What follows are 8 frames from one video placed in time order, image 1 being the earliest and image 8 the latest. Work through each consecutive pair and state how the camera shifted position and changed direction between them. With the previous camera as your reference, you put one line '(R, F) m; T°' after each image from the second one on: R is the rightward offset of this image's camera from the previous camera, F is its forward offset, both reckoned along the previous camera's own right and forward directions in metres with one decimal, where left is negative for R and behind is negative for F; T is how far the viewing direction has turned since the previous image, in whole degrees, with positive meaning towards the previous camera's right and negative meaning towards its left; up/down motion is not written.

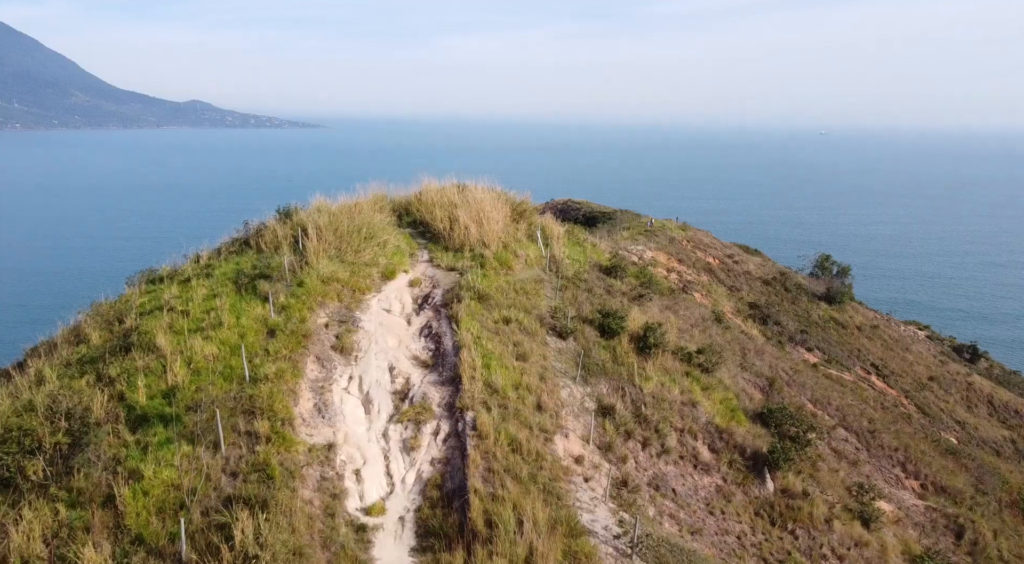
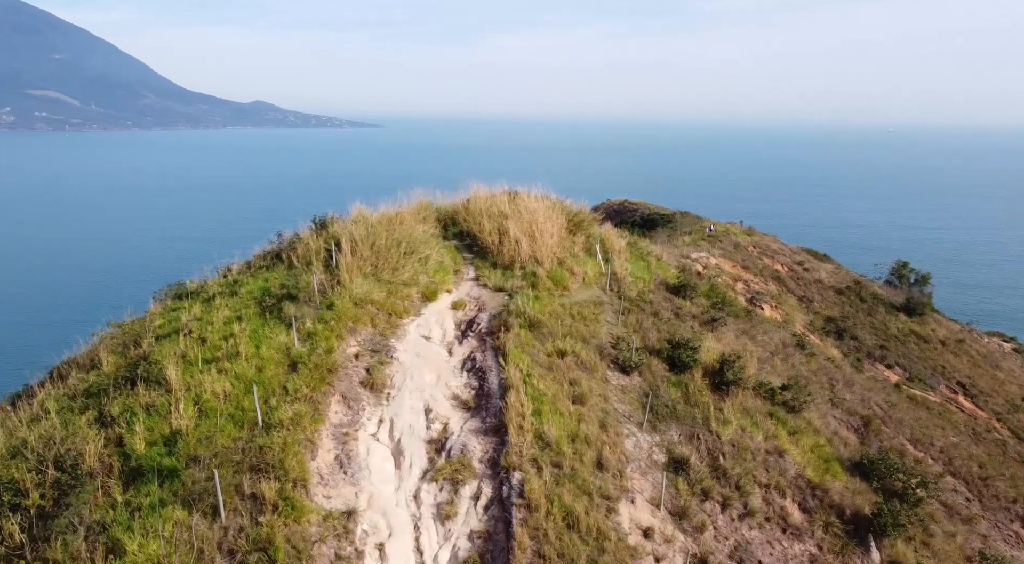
(0.0, +1.6) m; -4°
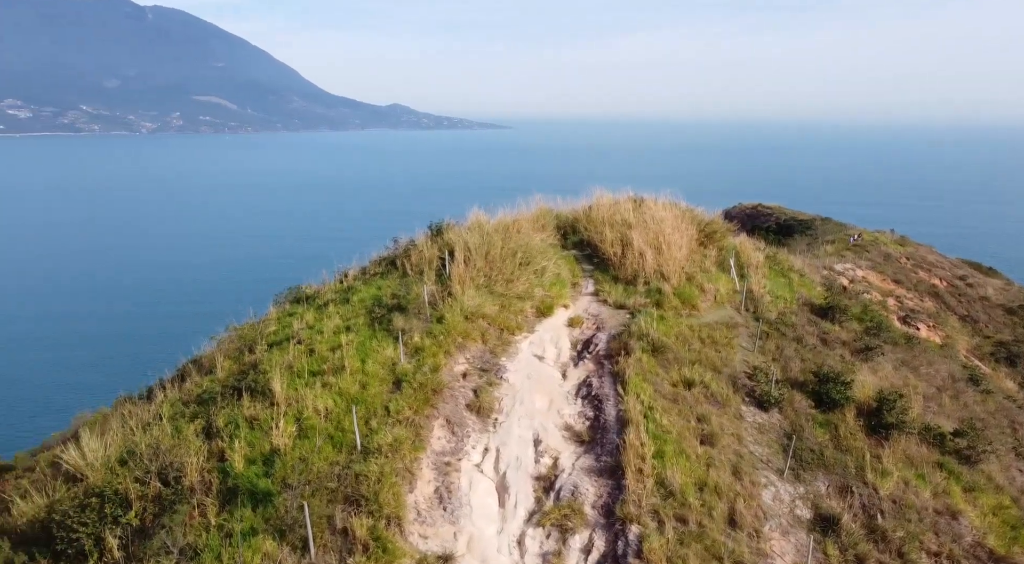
(0.0, +1.0) m; -9°
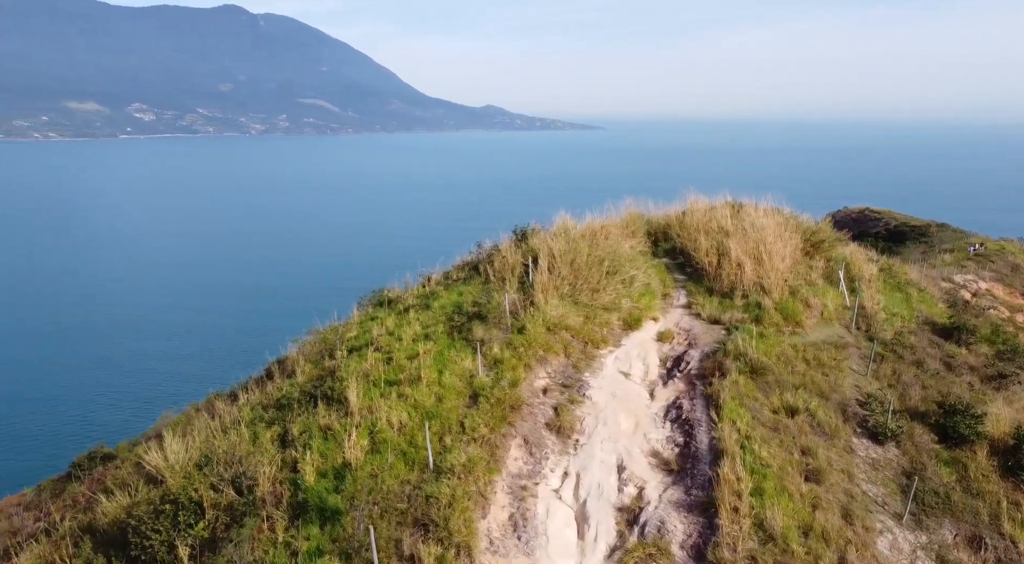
(+0.1, +0.6) m; -6°
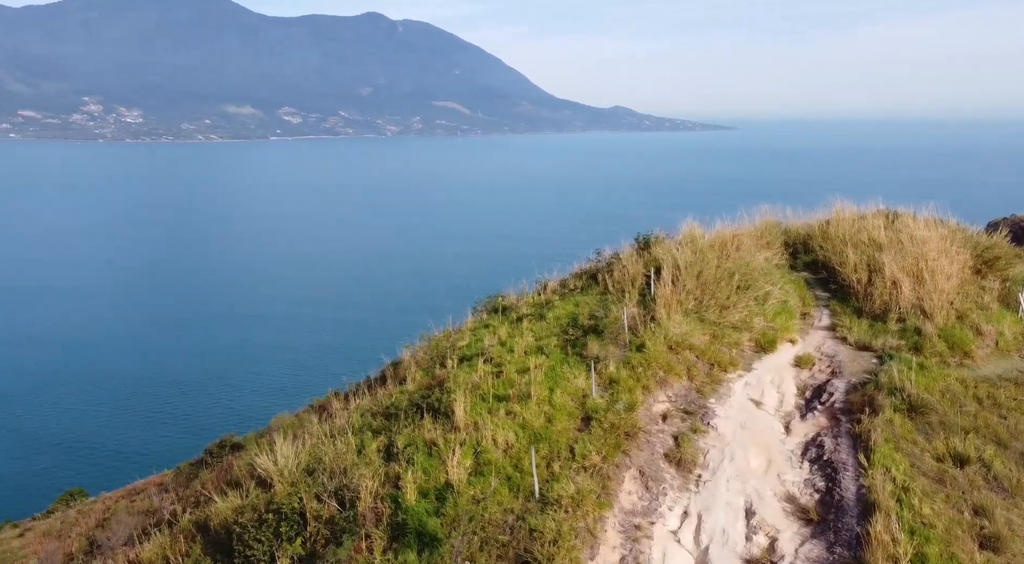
(0.0, +0.8) m; -9°
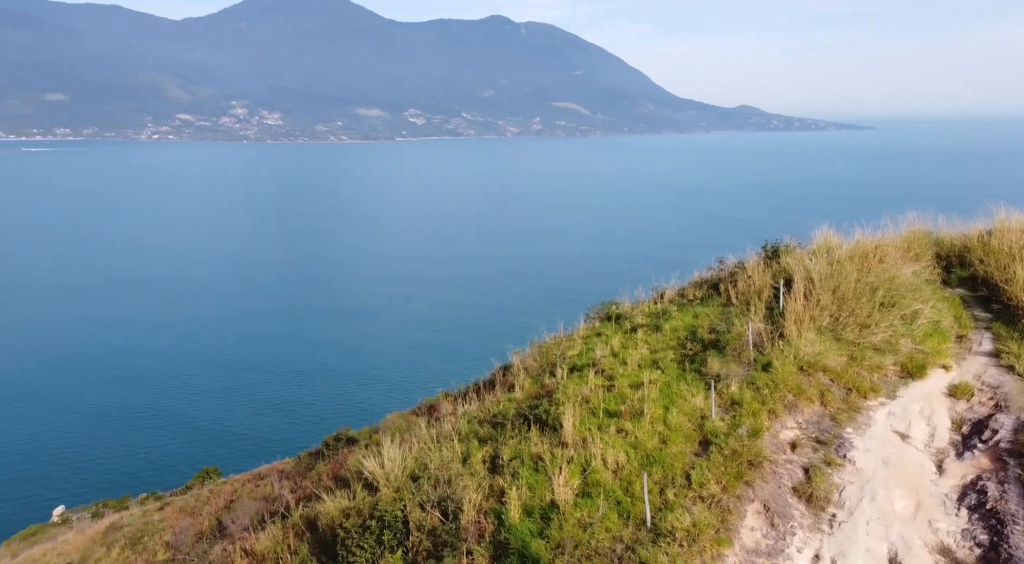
(0.0, +0.5) m; -8°
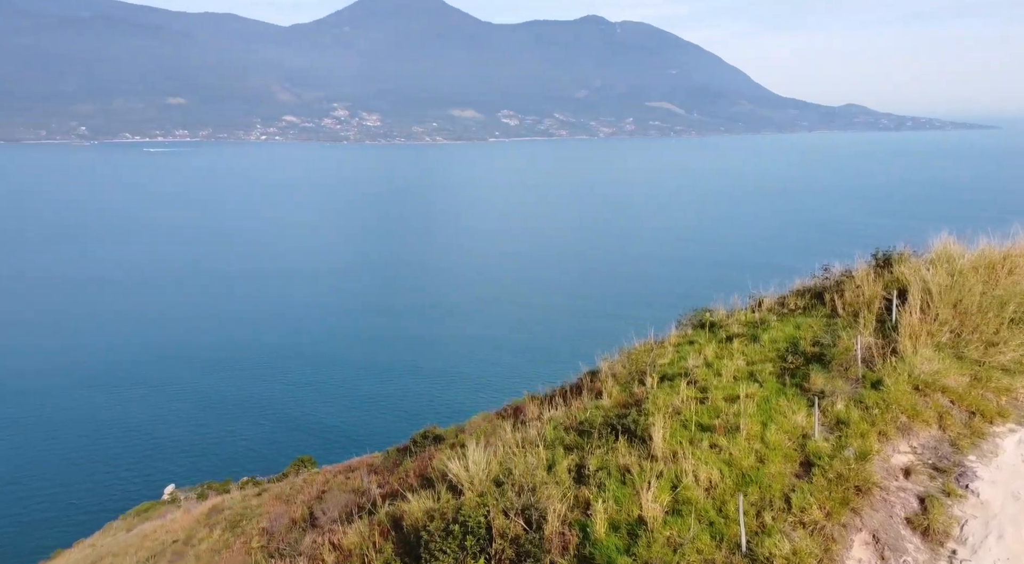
(0.0, +0.3) m; -6°
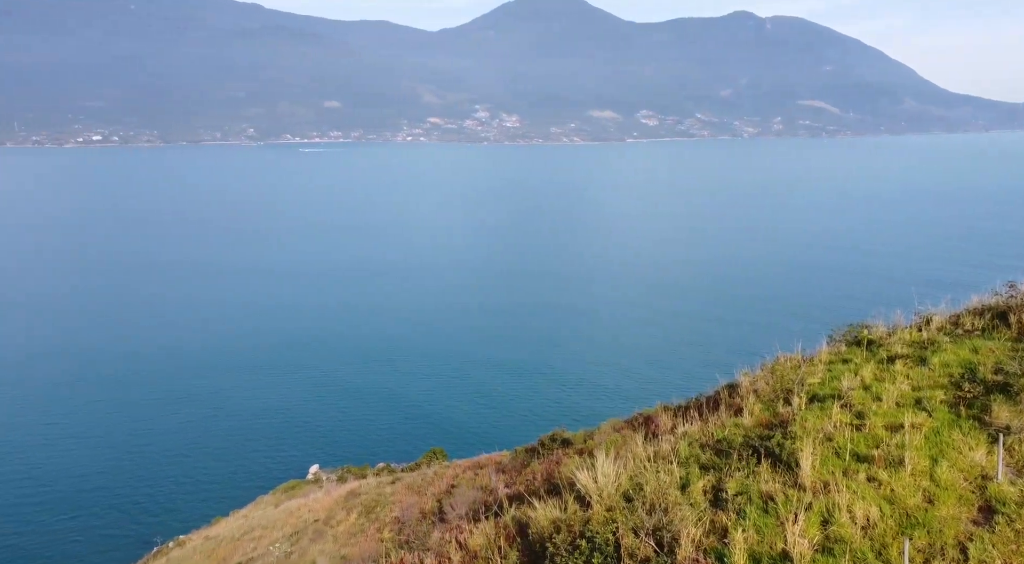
(0.0, +0.5) m; -9°
